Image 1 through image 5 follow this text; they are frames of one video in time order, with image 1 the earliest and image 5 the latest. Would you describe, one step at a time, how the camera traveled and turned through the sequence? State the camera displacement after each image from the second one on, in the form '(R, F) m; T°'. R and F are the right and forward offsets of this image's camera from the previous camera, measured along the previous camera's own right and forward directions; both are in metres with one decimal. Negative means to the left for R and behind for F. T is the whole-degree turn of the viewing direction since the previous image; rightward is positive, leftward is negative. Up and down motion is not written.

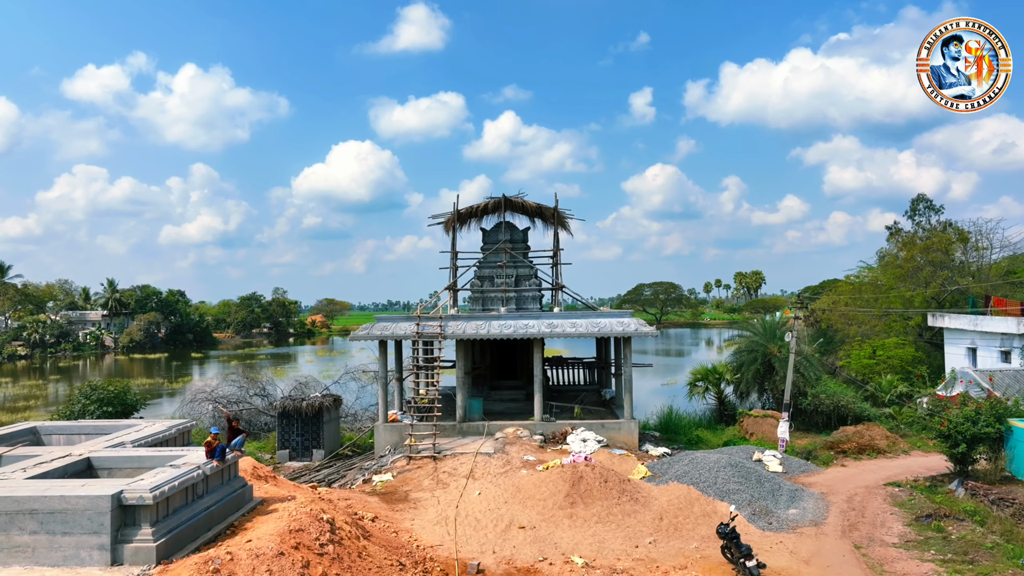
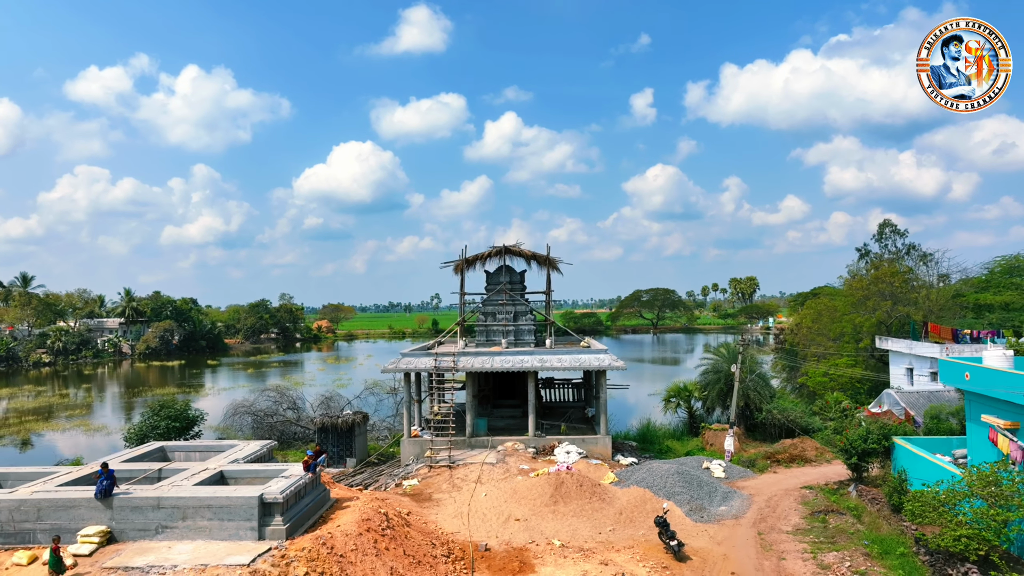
(+0.1, -3.6) m; 0°
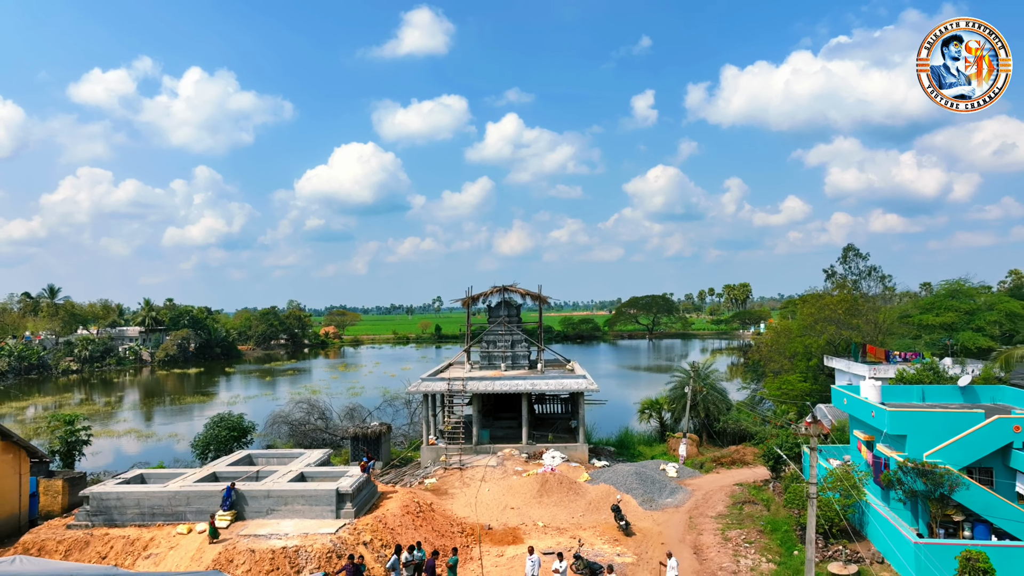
(+0.2, -4.6) m; 0°
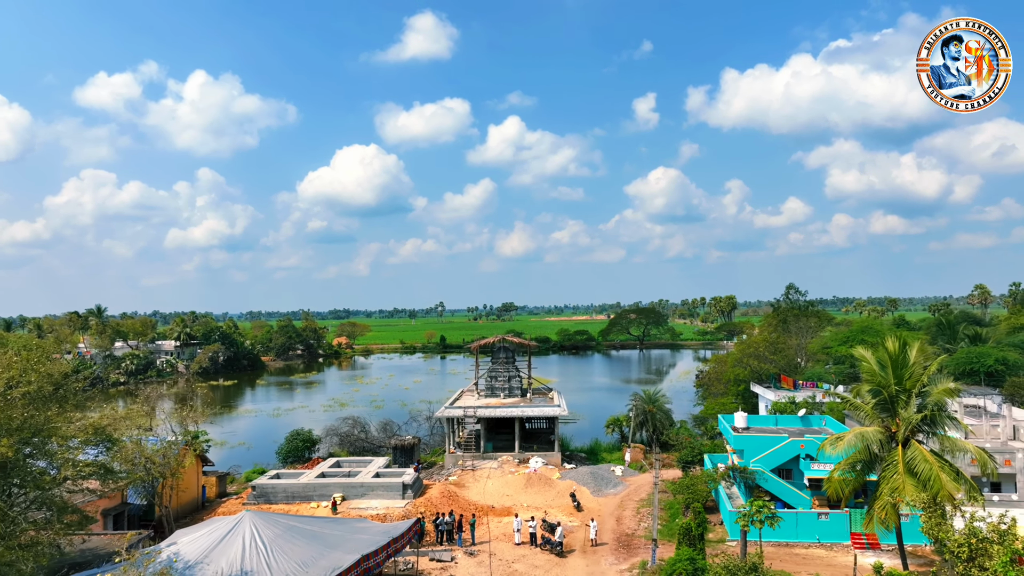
(+0.3, -9.7) m; 0°
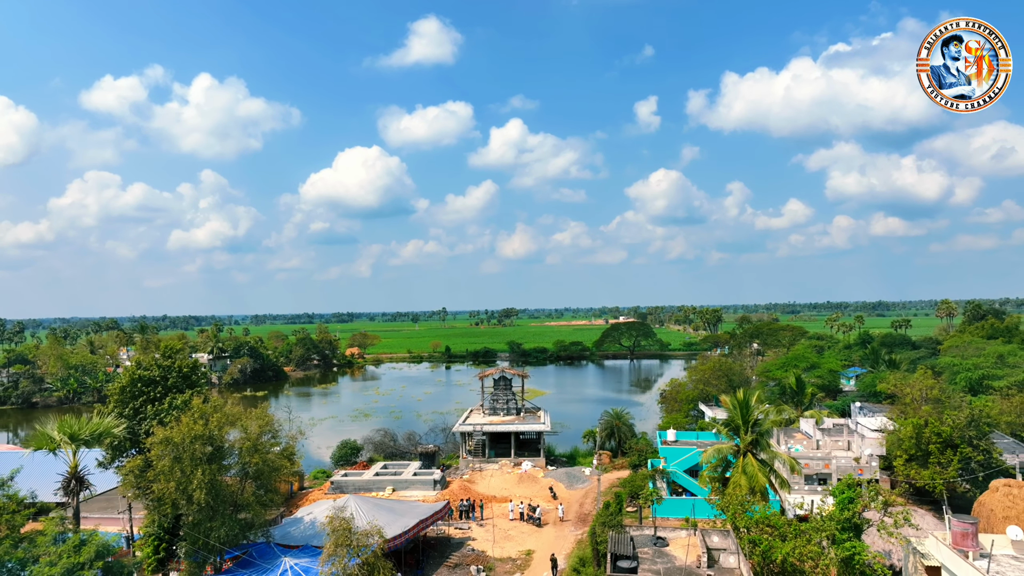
(+0.4, -11.2) m; 0°
